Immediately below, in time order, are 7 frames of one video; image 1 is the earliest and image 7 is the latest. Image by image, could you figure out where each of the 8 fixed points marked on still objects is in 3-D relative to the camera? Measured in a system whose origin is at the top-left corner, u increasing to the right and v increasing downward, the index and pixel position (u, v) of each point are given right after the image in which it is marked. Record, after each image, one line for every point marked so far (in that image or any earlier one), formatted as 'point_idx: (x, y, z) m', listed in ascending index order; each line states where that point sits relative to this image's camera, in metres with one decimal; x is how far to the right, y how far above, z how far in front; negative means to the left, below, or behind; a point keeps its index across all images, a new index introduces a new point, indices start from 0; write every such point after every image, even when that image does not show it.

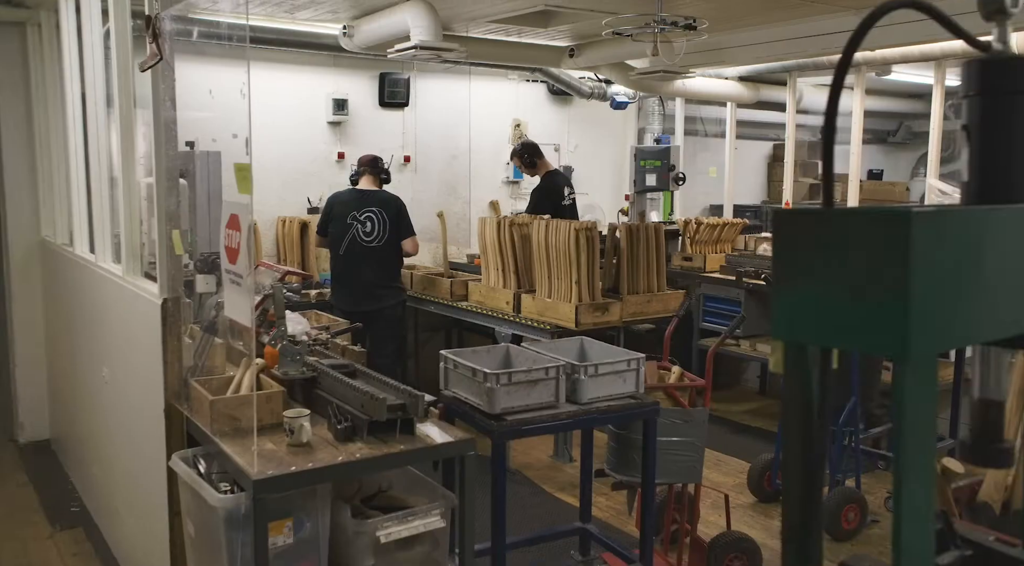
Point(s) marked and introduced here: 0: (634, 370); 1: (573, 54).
0: (+0.4, -0.3, +2.8) m
1: (+0.4, +1.5, +5.6) m
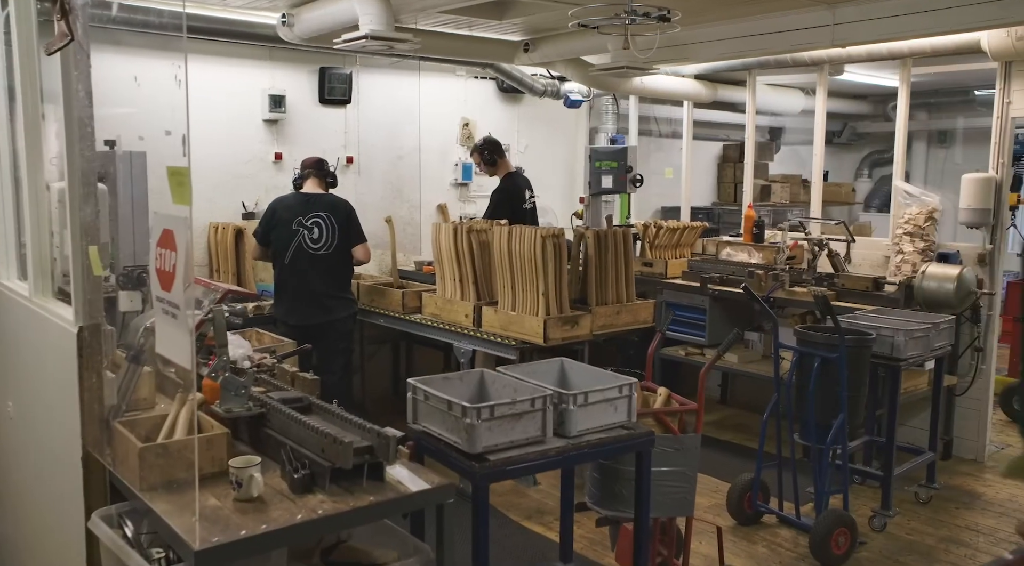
0: (+0.3, -0.3, +2.5) m
1: (+0.1, +1.5, +5.3) m
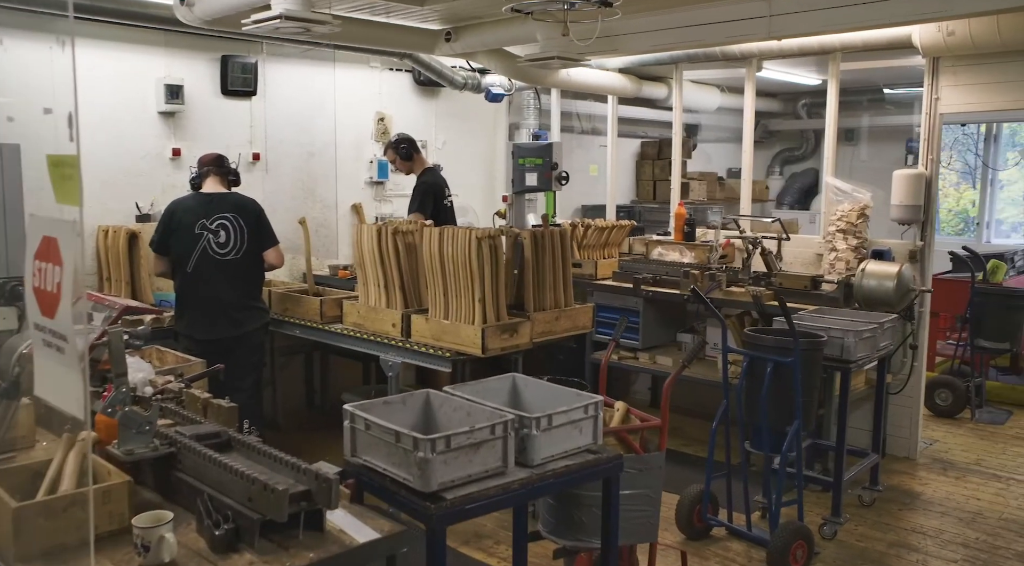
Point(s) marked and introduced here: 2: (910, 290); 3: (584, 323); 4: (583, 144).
0: (+0.2, -0.4, +2.2) m
1: (-0.4, +1.5, +5.0) m
2: (+1.9, 0.0, +4.1) m
3: (+0.3, -0.2, +3.9) m
4: (+0.6, +1.2, +7.1) m
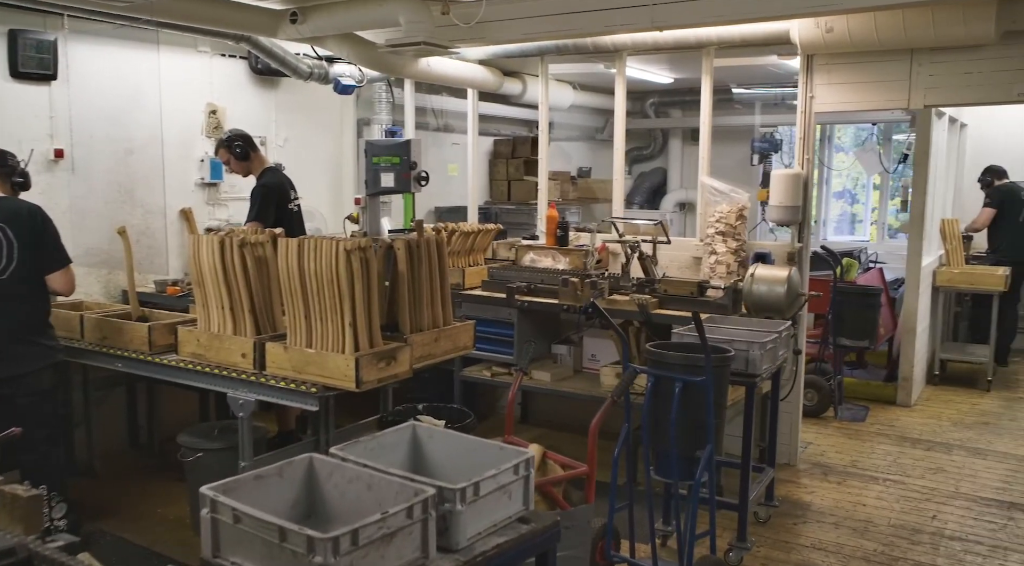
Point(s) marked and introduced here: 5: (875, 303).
0: (0.0, -0.4, +1.8) m
1: (-1.1, +1.4, +4.4) m
2: (+1.3, -0.1, +4.0) m
3: (-0.2, -0.2, +3.5) m
4: (-0.6, +1.1, +6.6) m
5: (+2.3, -0.1, +5.4) m
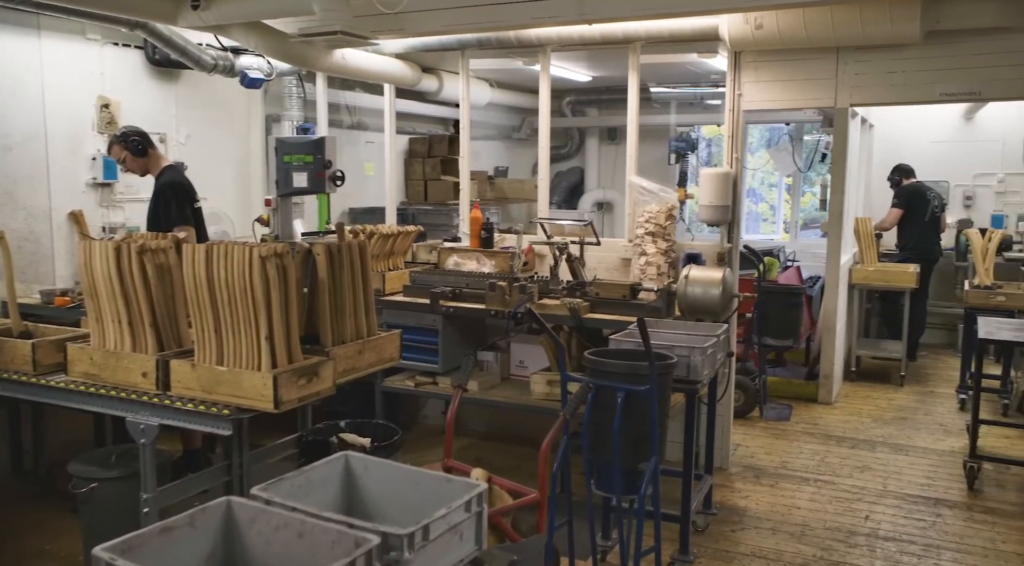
0: (-0.1, -0.4, +1.6) m
1: (-1.5, +1.3, +4.0) m
2: (+1.0, -0.1, +3.9) m
3: (-0.5, -0.3, +3.2) m
4: (-1.2, +1.1, +6.3) m
5: (+1.9, -0.1, +5.5) m
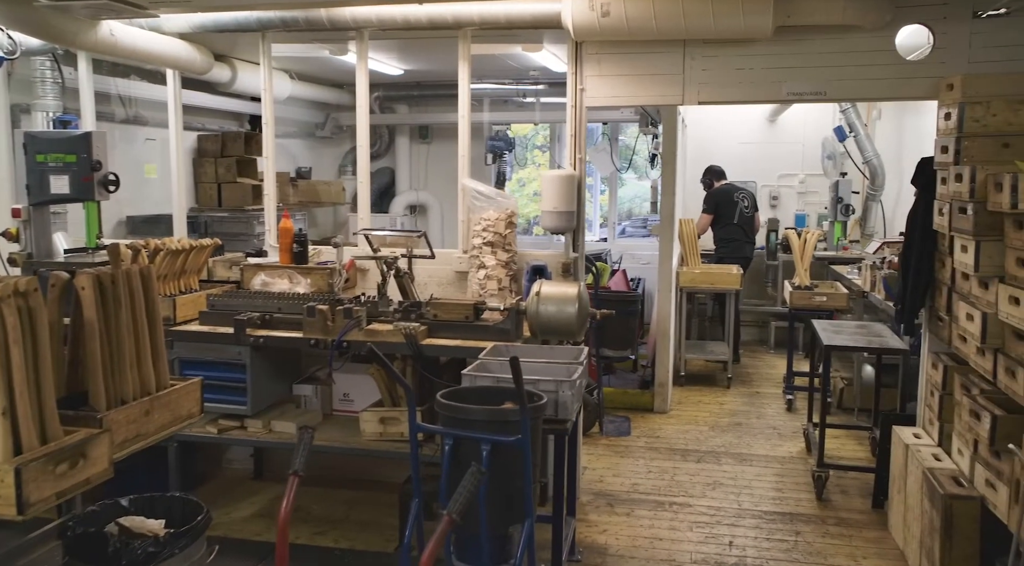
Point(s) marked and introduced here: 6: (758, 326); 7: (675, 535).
0: (-0.2, -0.5, +1.0) m
1: (-2.2, +1.2, +3.1) m
2: (+0.3, -0.1, +3.5) m
3: (-1.0, -0.4, +2.5) m
4: (-2.5, +0.9, +5.4) m
5: (+0.8, -0.2, +5.2) m
6: (+2.3, -0.4, +7.9) m
7: (+0.7, -1.1, +3.8) m
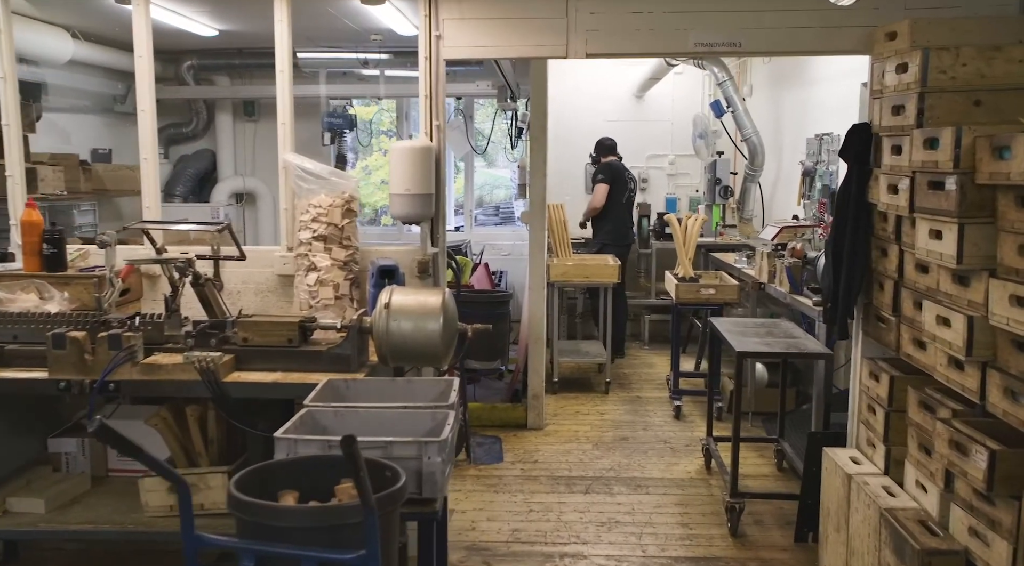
0: (-0.2, -0.6, +0.1) m
1: (-2.6, +1.1, +1.7) m
2: (-0.2, -0.1, +2.6) m
3: (-1.2, -0.4, +1.4) m
4: (-3.3, +0.9, +4.0) m
5: (0.0, -0.2, +4.4) m
6: (+1.0, -0.3, +7.3) m
7: (+0.2, -1.1, +3.0) m
